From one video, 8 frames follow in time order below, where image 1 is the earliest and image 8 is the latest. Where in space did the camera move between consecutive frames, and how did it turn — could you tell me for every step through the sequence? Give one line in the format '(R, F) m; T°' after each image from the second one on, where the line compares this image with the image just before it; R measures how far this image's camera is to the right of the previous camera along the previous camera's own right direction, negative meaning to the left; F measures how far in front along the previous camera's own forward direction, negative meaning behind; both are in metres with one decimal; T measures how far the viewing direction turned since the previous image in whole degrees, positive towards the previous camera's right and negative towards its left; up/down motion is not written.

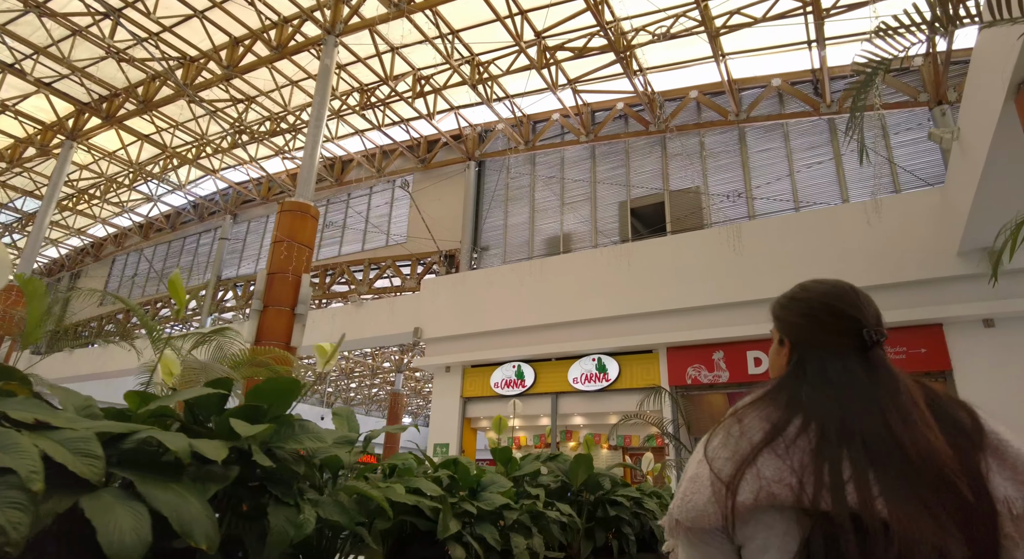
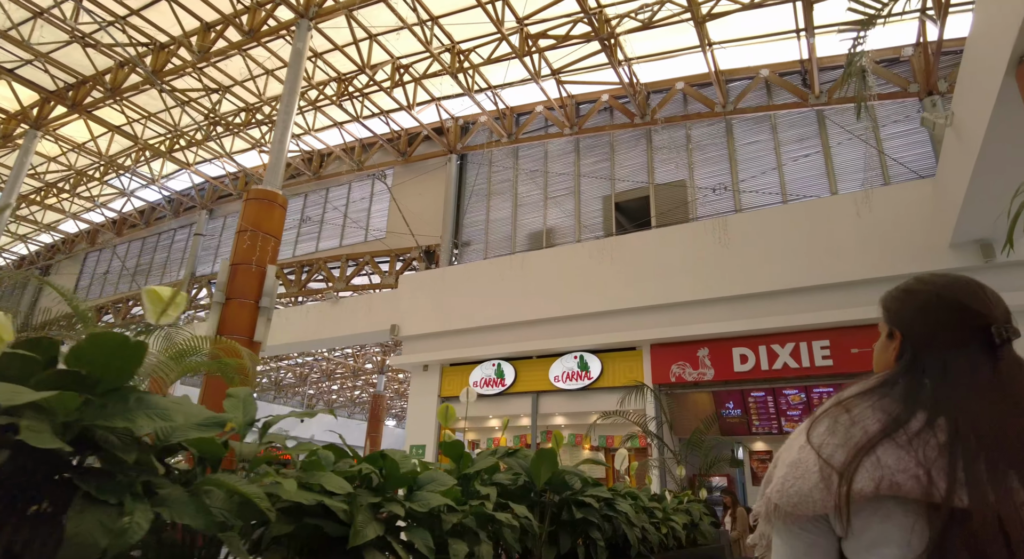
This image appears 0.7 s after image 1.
(+0.1, +0.3) m; +1°
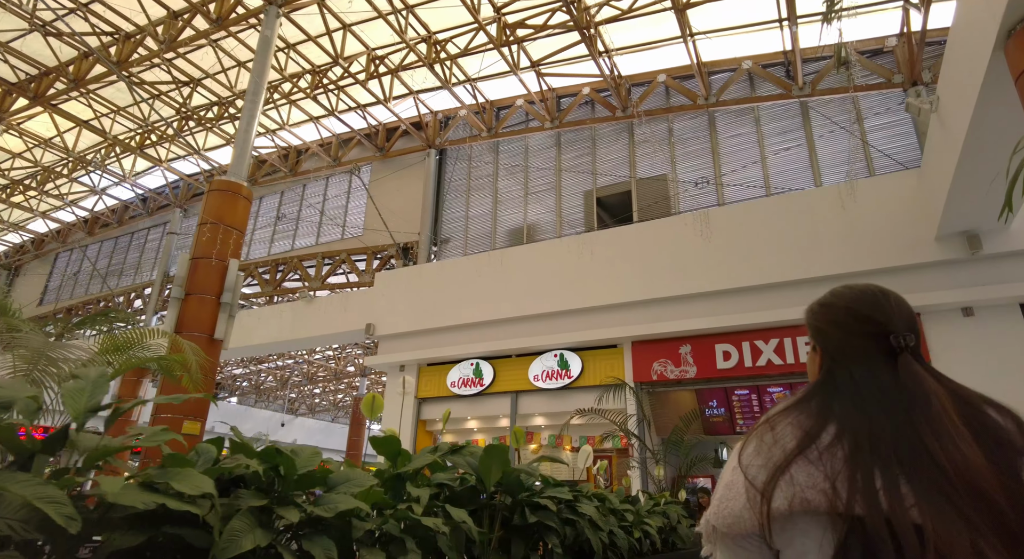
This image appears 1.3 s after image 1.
(+0.2, +0.2) m; +1°
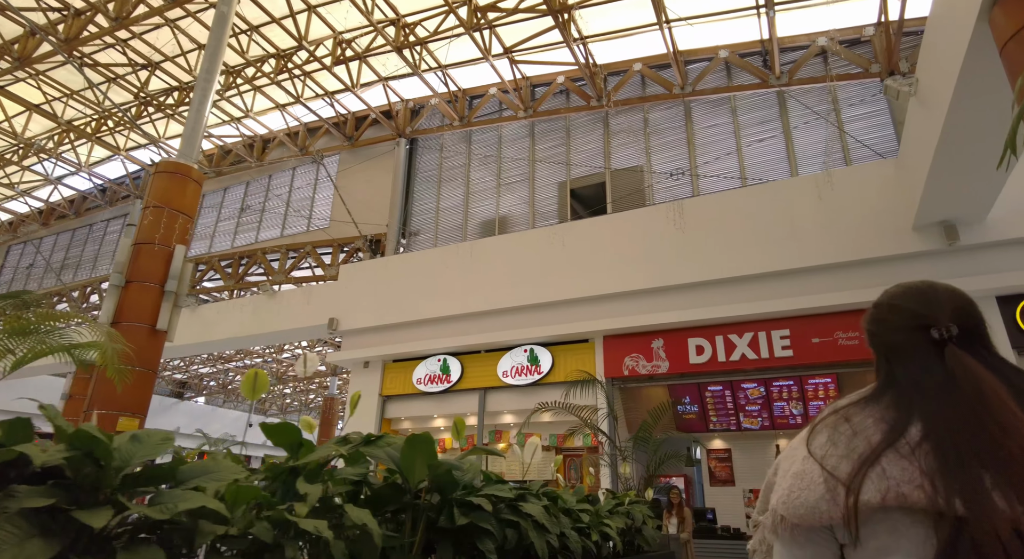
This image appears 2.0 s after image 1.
(+0.2, +0.3) m; +2°
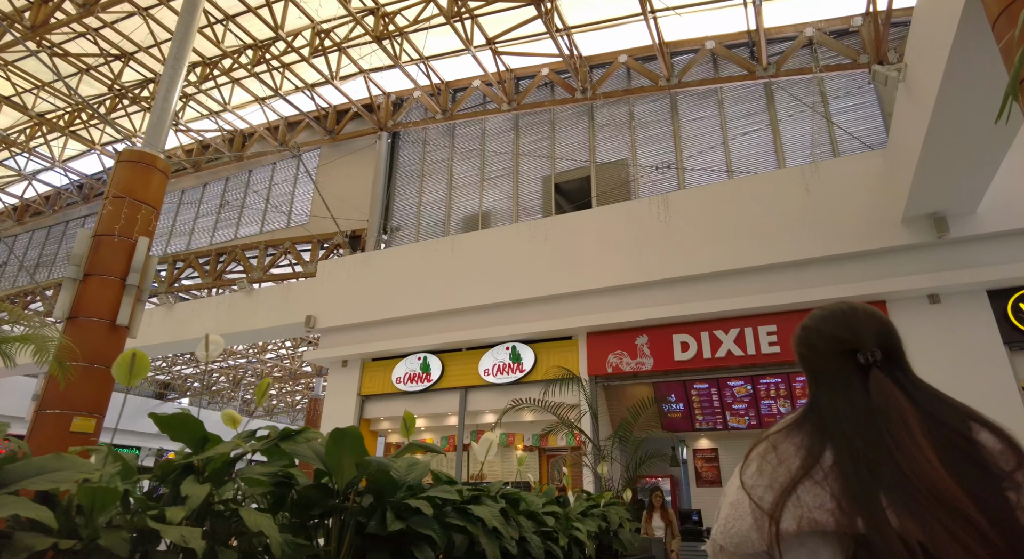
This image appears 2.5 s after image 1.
(+0.1, +0.2) m; +1°
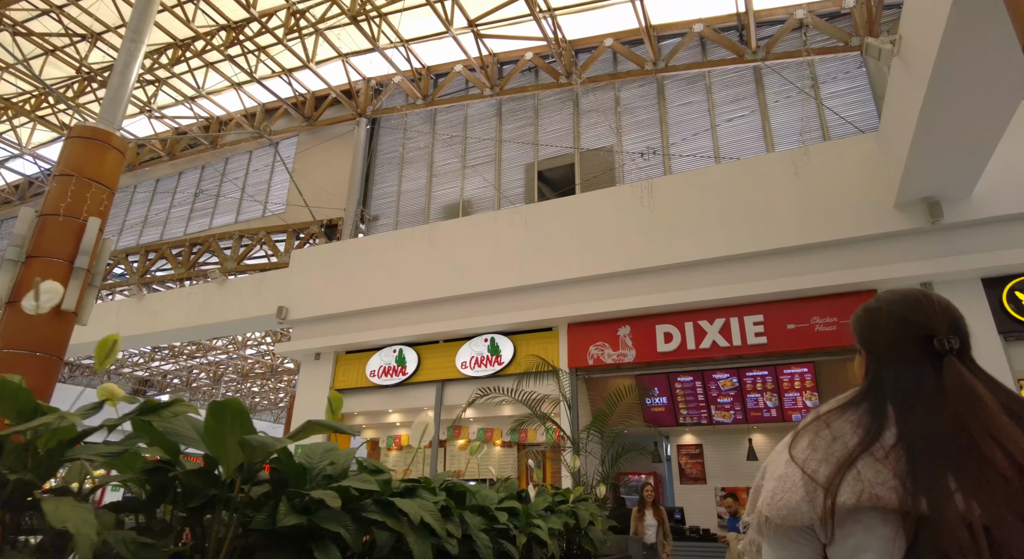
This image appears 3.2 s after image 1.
(+0.2, +0.3) m; +1°
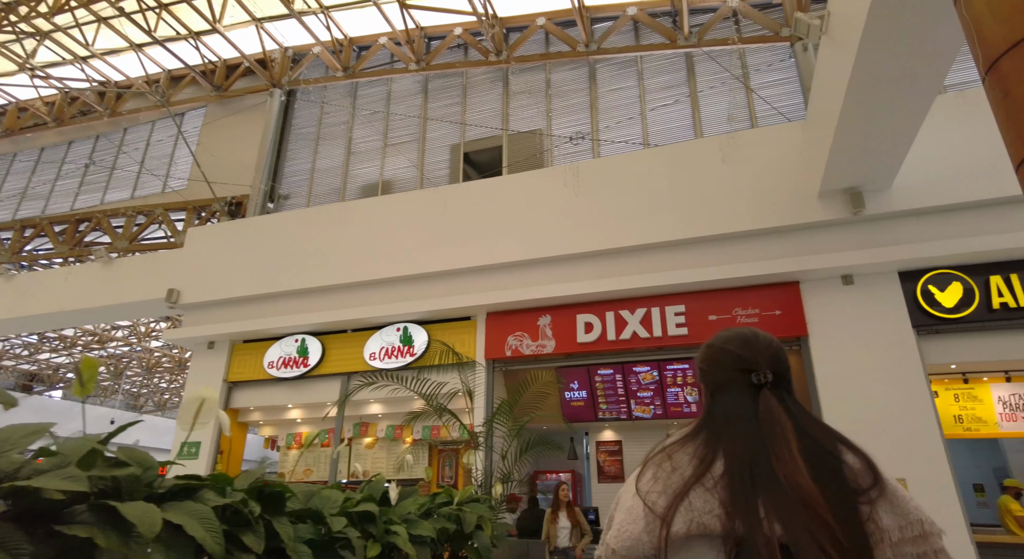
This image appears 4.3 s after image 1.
(+0.3, +0.4) m; +6°
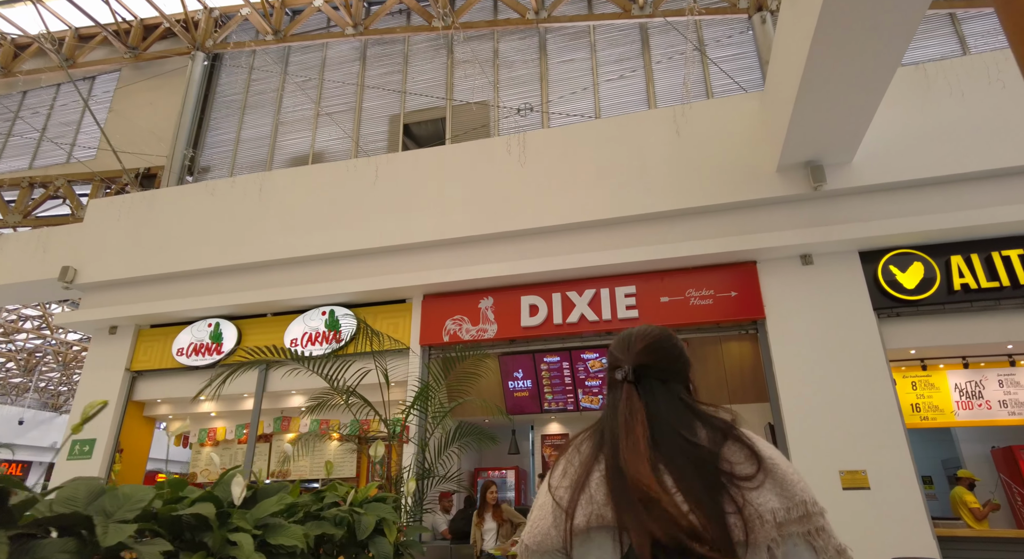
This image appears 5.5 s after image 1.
(+0.2, +0.5) m; +4°
